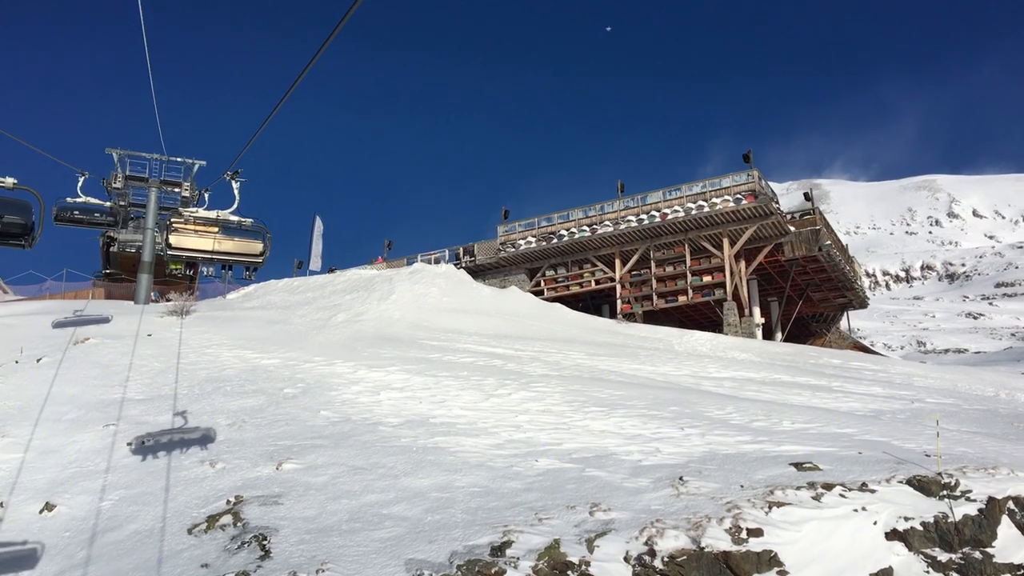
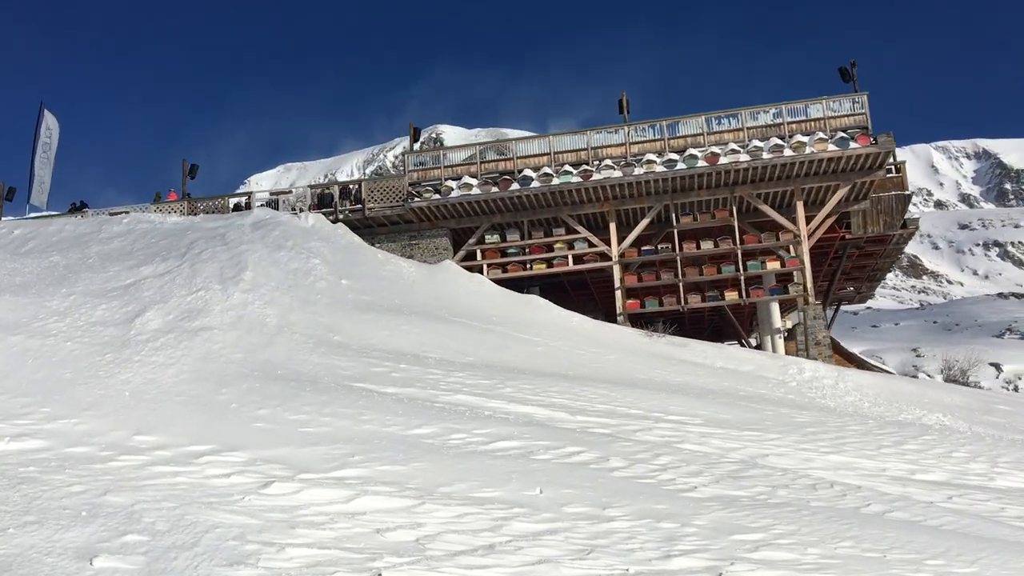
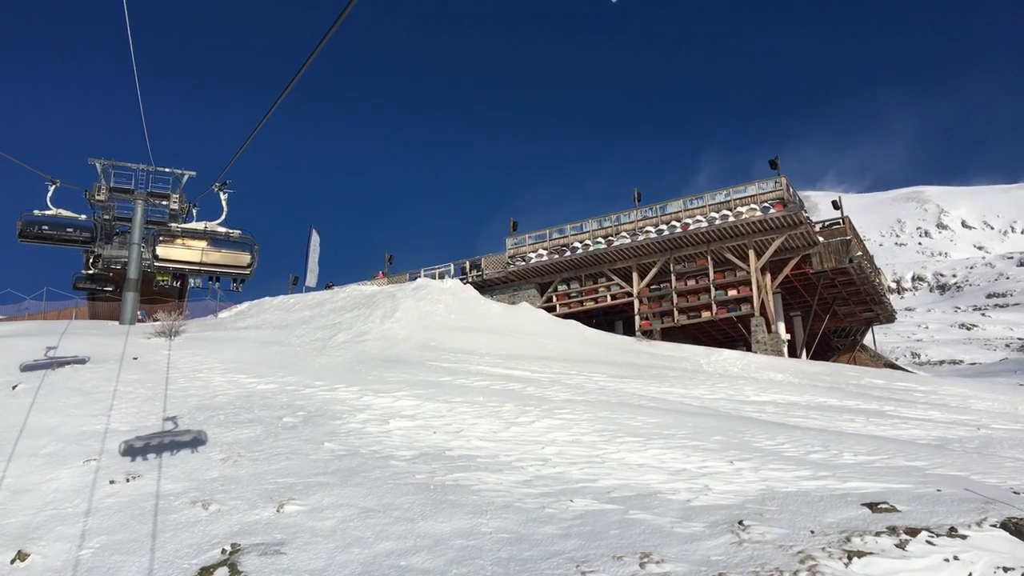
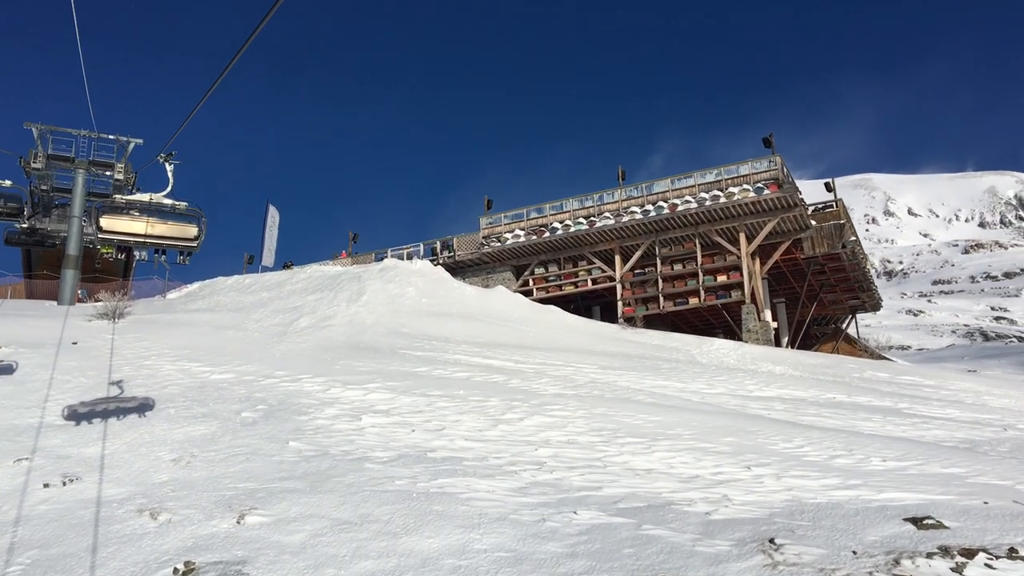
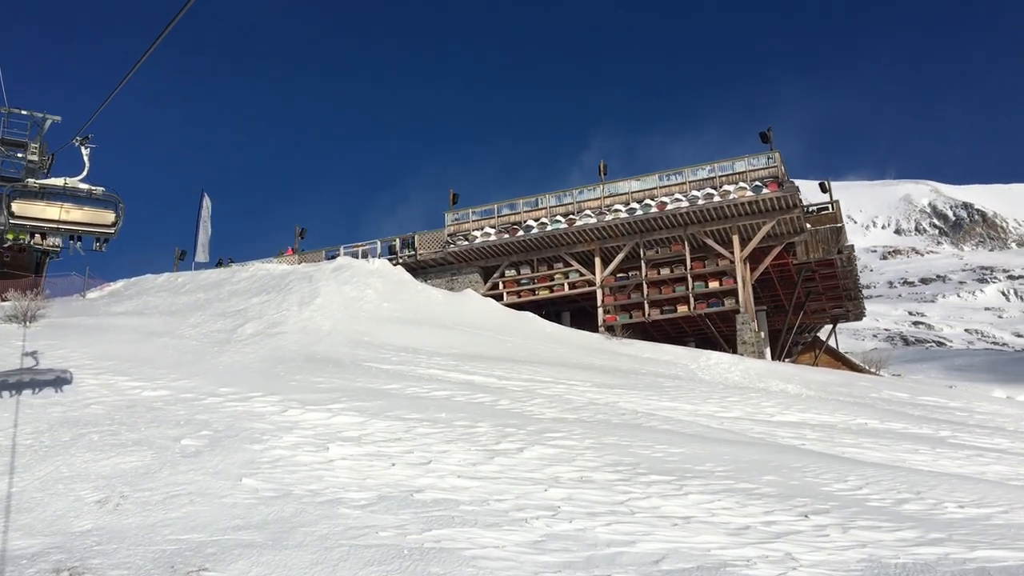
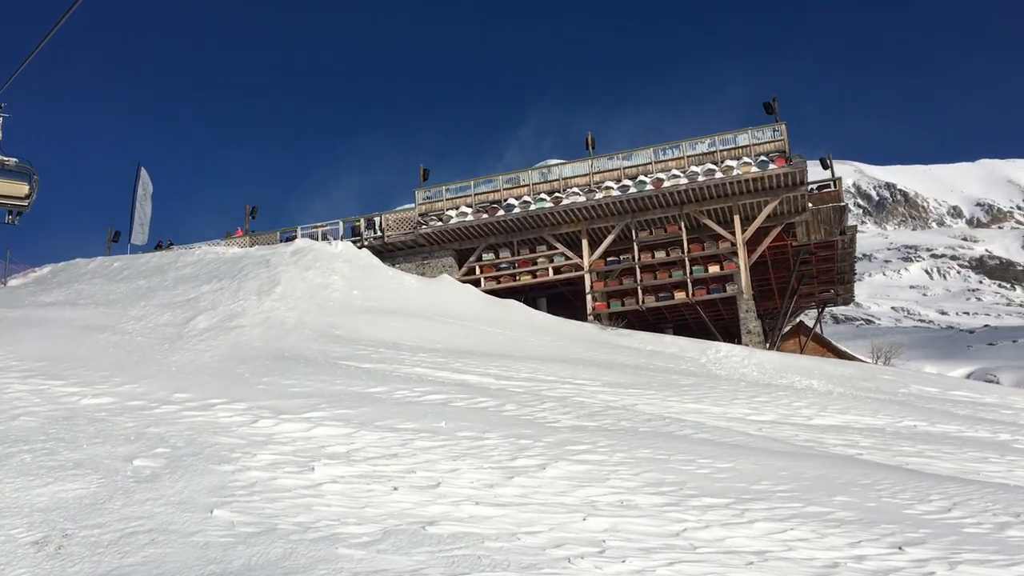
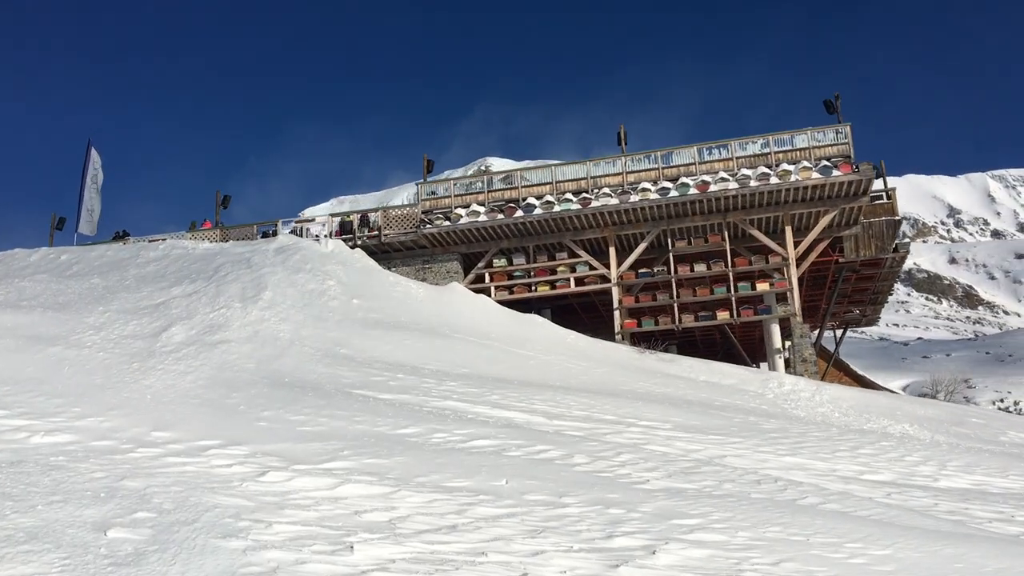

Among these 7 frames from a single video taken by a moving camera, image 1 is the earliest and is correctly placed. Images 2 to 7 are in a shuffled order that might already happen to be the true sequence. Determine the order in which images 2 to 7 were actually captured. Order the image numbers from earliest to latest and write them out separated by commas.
3, 4, 5, 6, 7, 2
